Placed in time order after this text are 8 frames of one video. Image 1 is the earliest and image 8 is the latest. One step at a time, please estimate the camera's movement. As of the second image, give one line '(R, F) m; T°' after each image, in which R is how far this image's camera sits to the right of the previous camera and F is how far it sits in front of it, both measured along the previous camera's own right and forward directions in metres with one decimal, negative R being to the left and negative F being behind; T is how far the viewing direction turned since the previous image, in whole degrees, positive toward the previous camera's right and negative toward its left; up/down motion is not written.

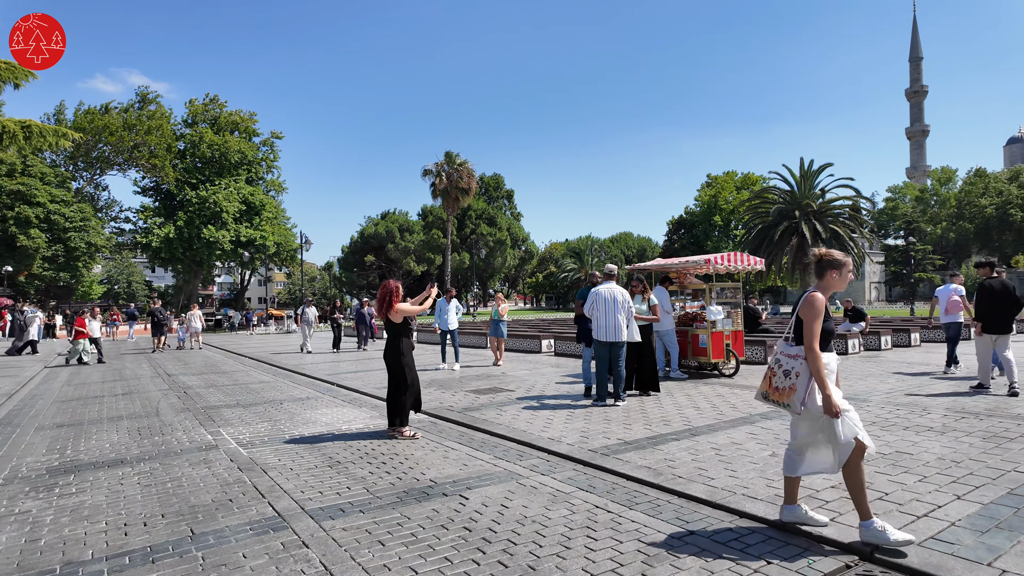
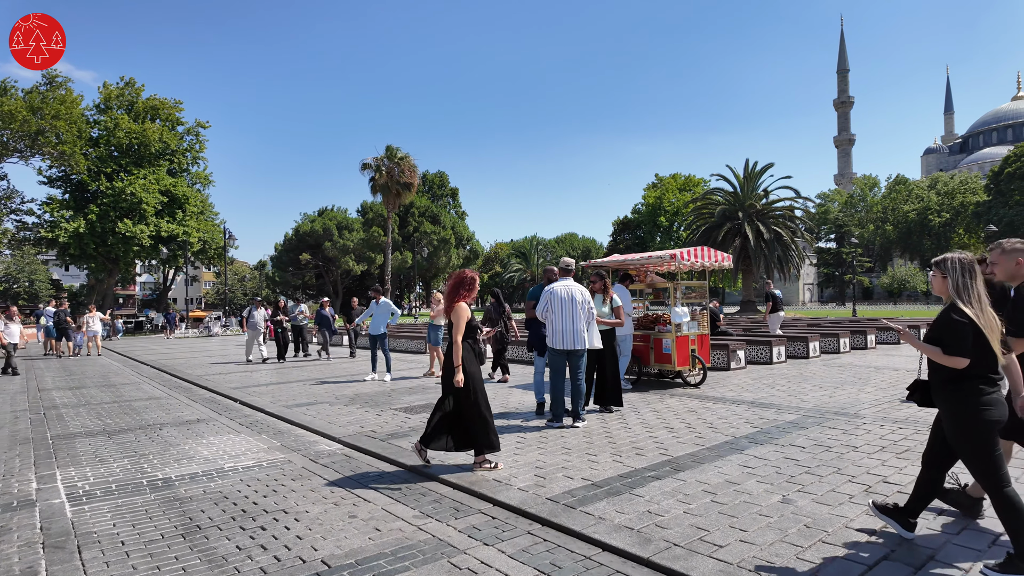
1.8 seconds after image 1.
(+0.1, +1.4) m; +5°
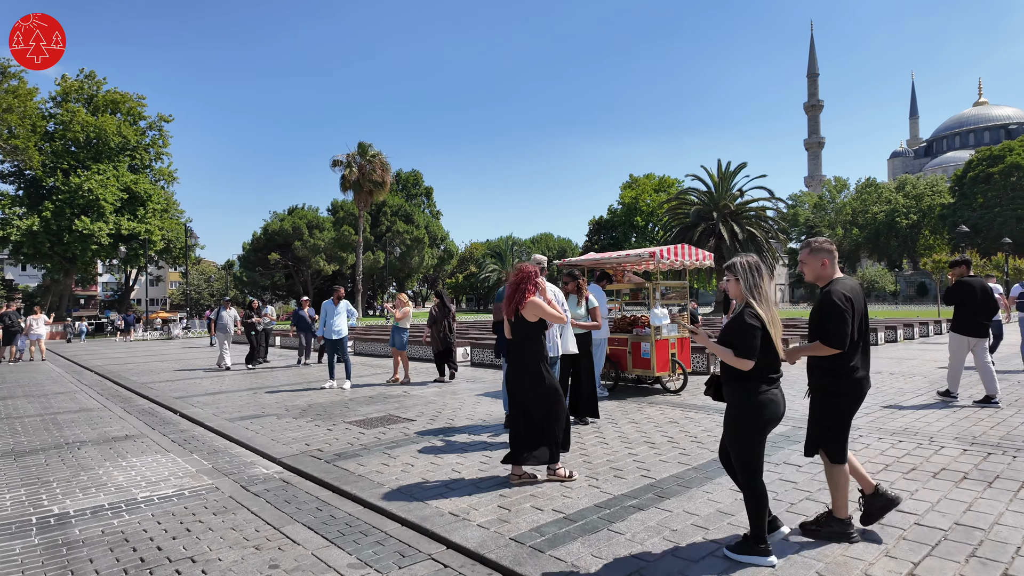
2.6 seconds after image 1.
(+0.1, +0.7) m; +2°
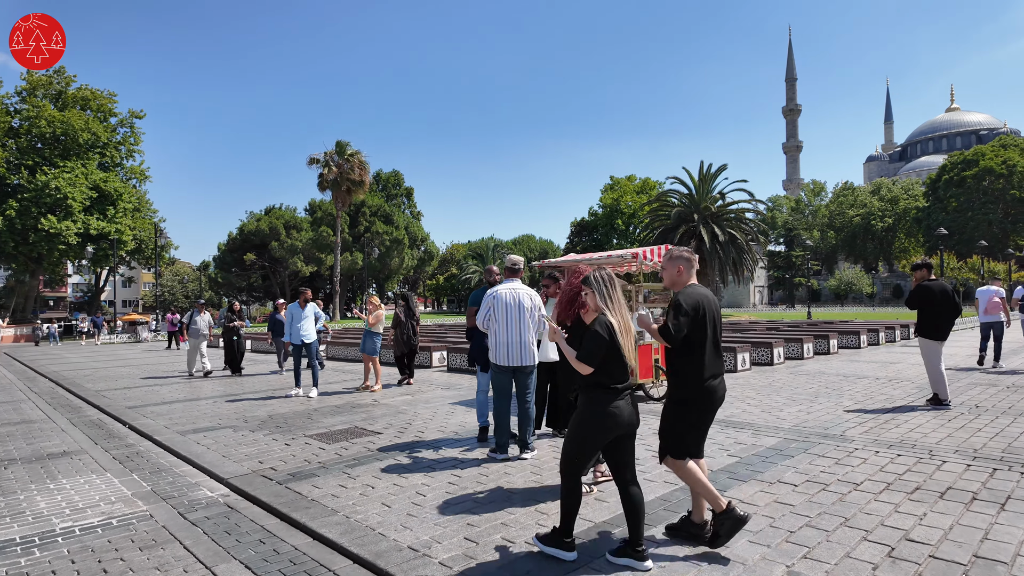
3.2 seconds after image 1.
(+0.1, +0.5) m; +2°
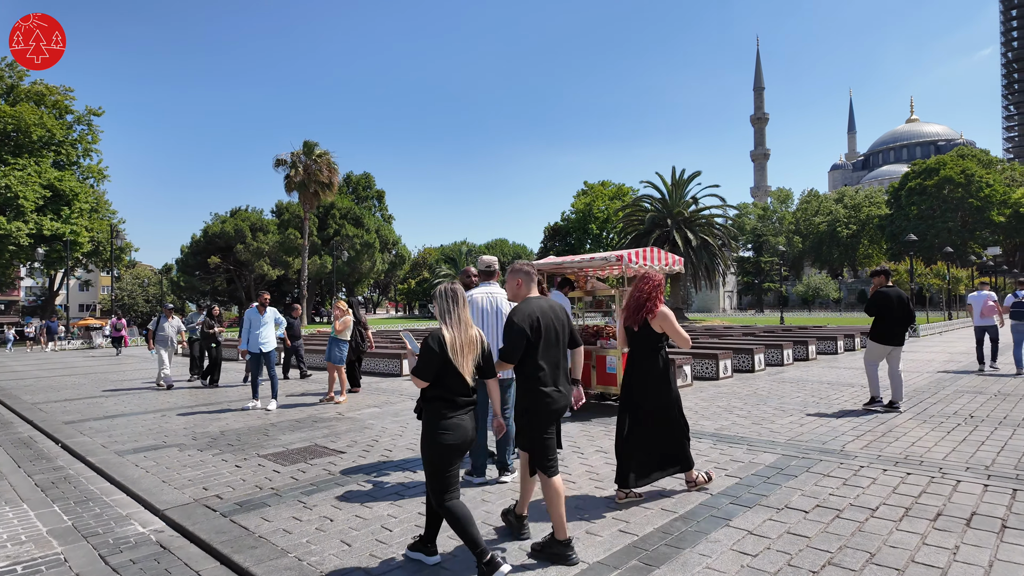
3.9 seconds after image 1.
(-0.1, +0.5) m; +3°
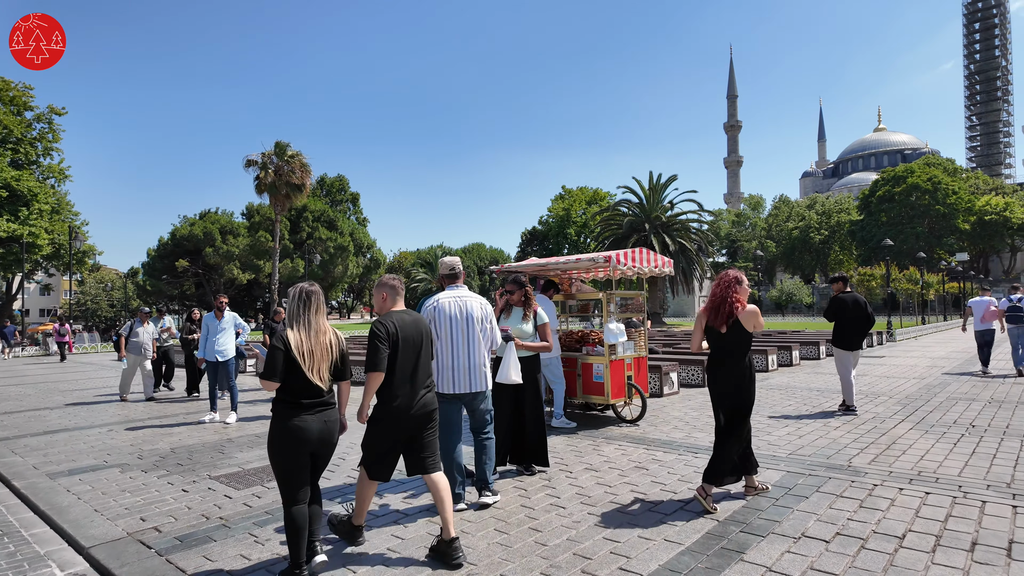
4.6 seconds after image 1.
(0.0, +0.5) m; +2°
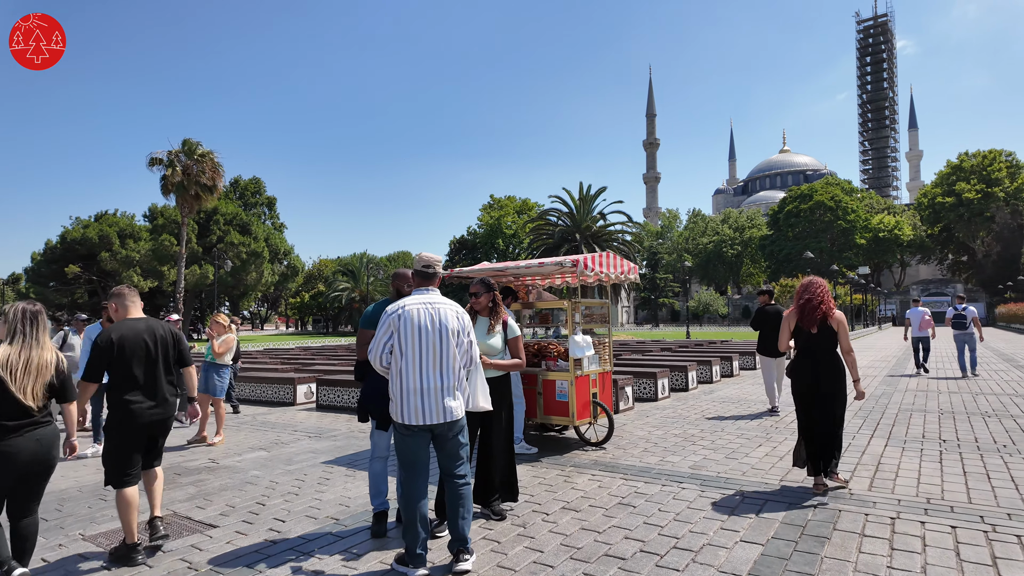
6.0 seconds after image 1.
(-0.3, +0.9) m; +7°
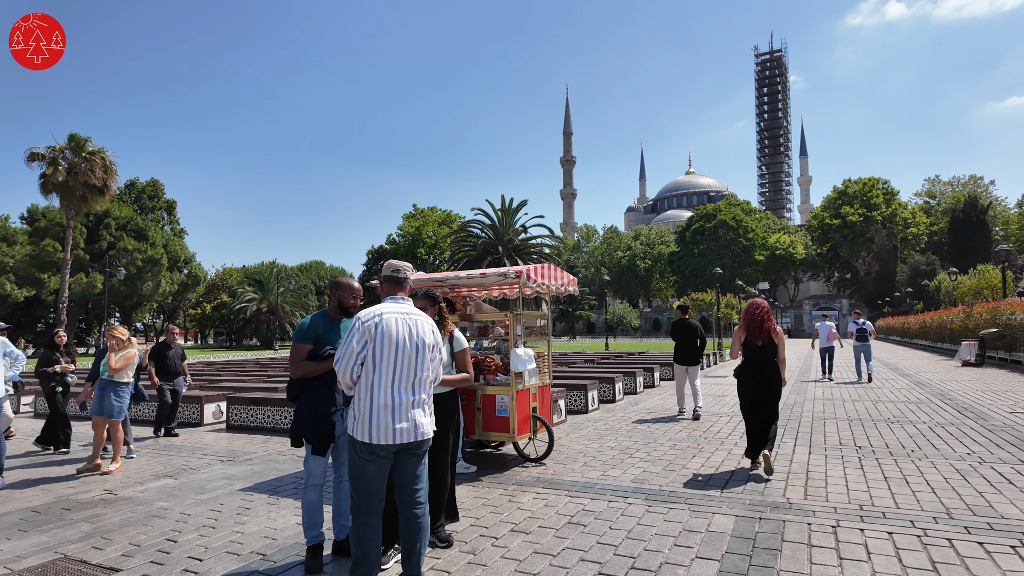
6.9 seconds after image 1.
(-0.2, +0.2) m; +8°
